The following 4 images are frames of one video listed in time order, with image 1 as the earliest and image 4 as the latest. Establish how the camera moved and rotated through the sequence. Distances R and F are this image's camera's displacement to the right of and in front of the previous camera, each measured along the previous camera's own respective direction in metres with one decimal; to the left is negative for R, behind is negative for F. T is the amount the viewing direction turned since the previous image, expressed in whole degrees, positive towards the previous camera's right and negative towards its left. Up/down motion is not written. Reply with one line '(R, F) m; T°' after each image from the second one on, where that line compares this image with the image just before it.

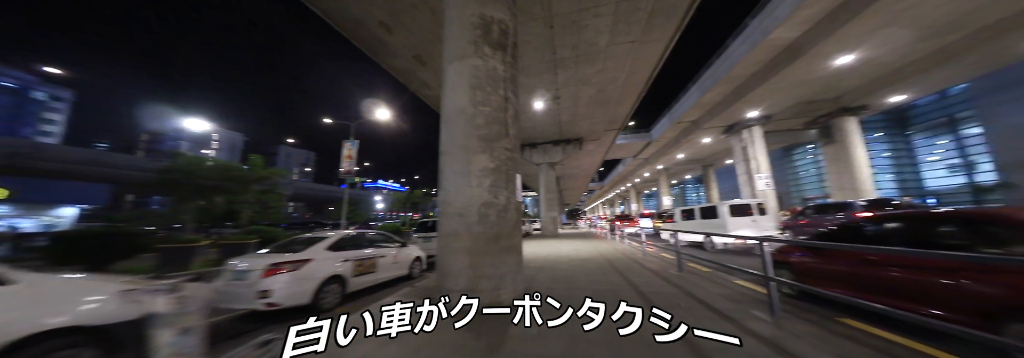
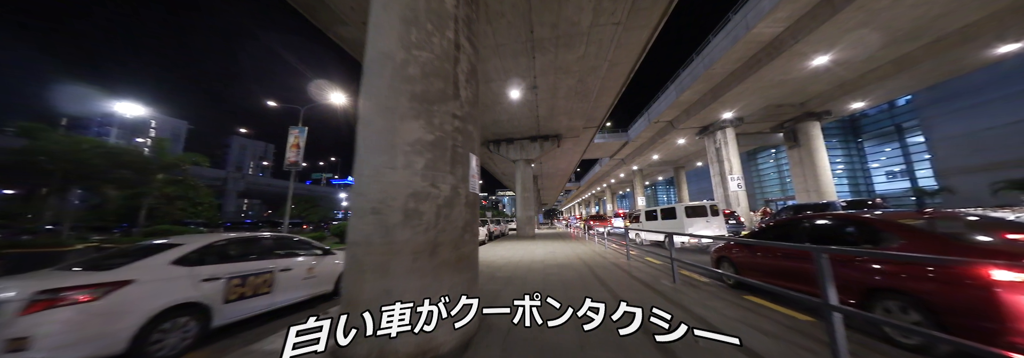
(+0.4, +1.3) m; +5°
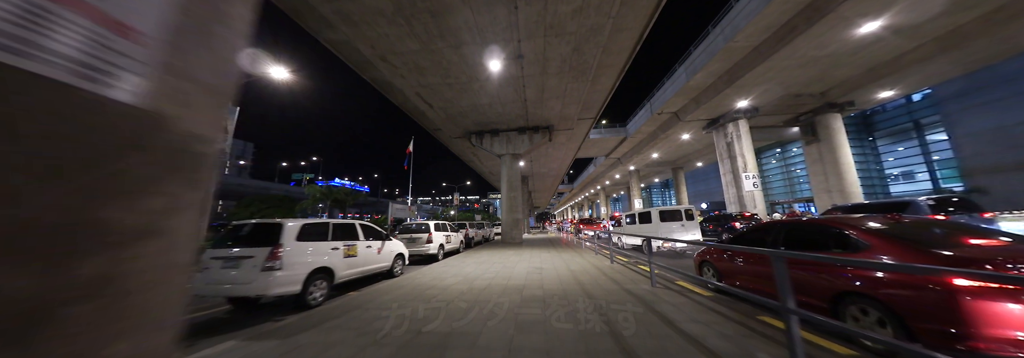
(+0.7, +2.6) m; +2°
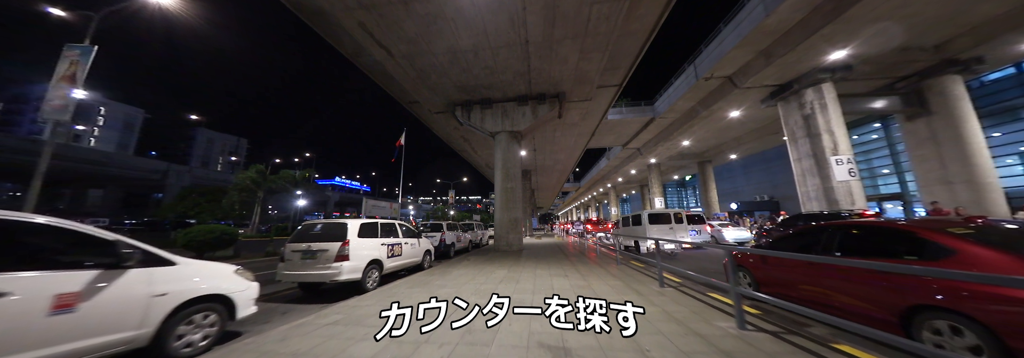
(+0.4, +4.2) m; -1°
